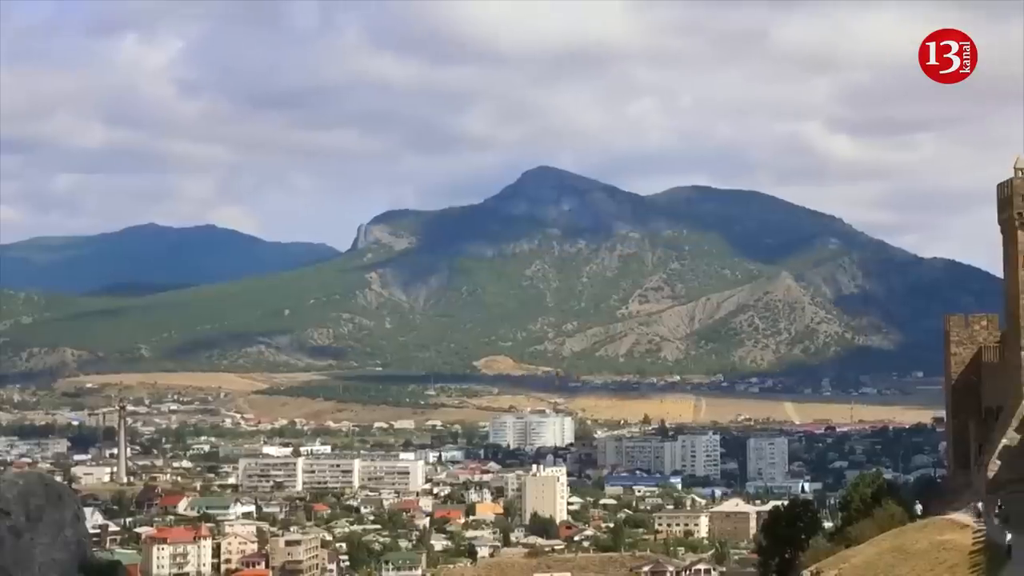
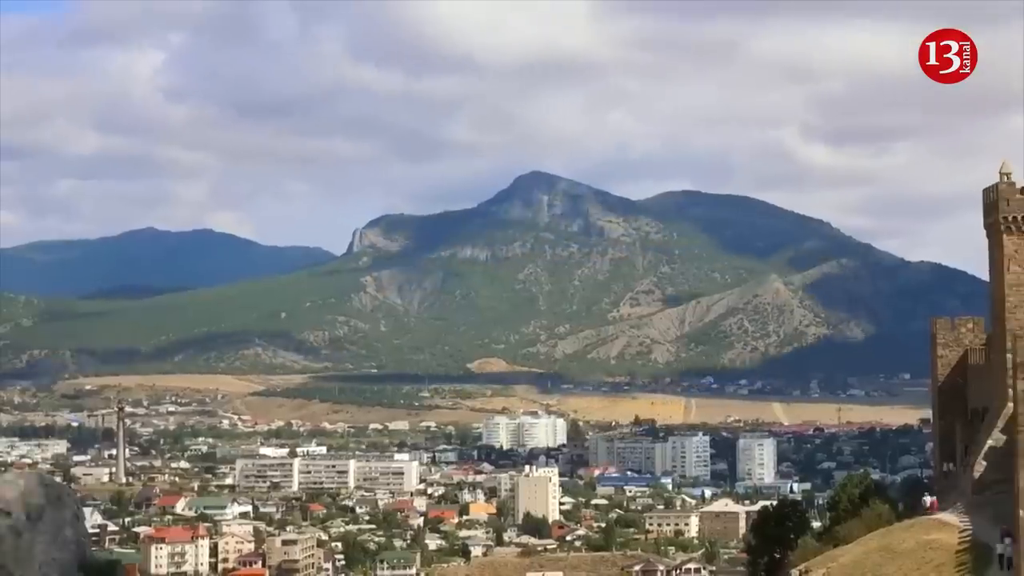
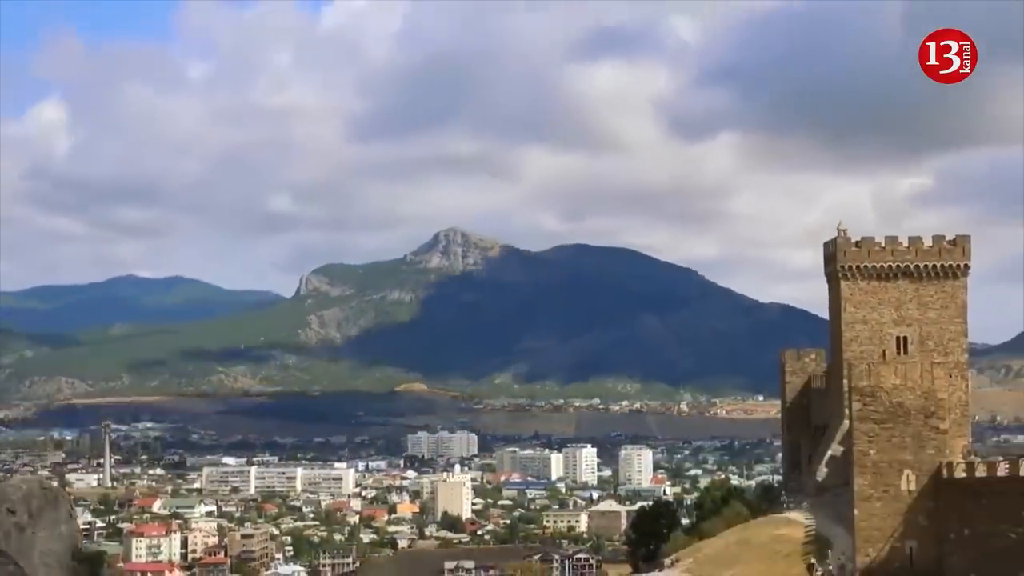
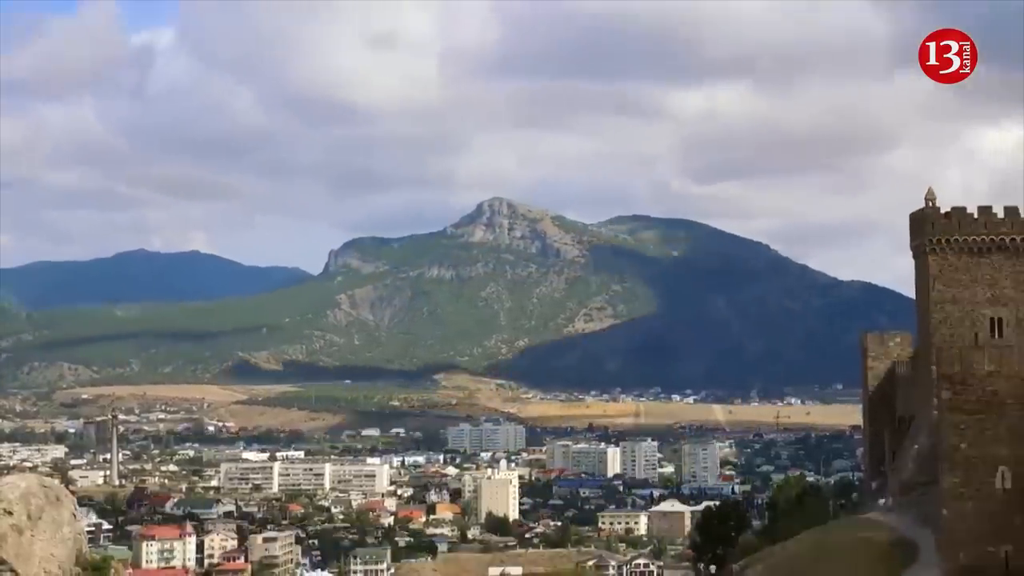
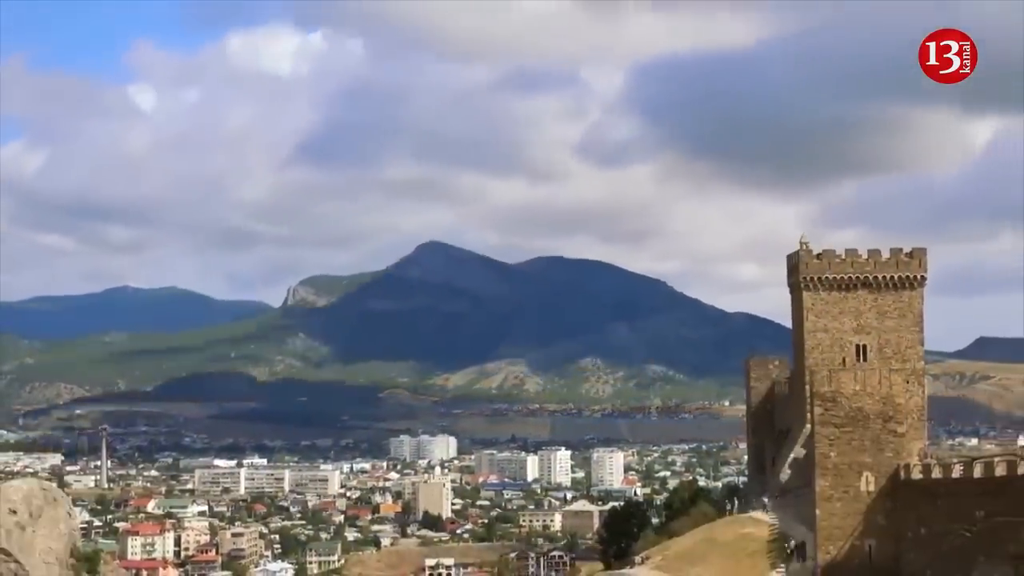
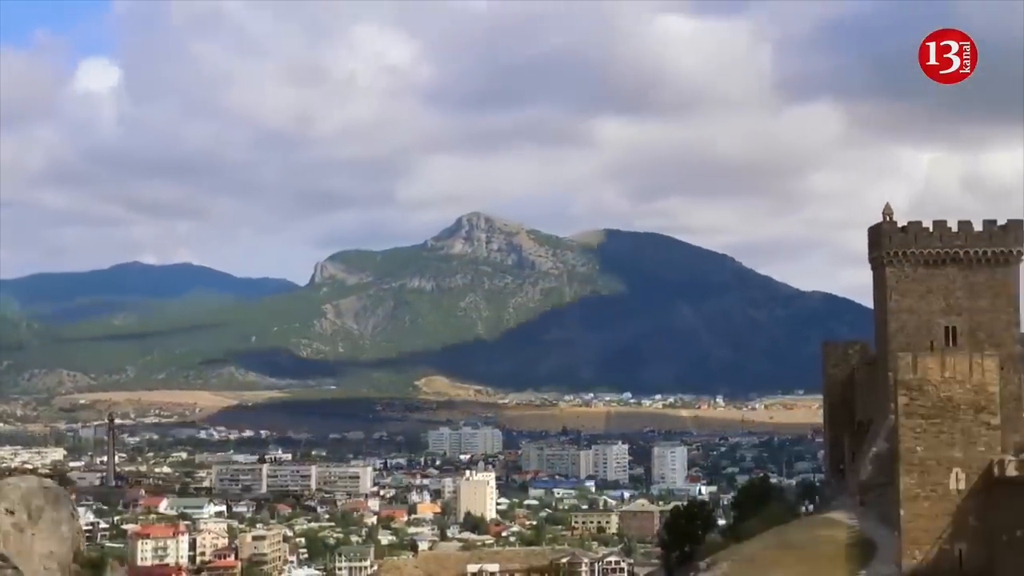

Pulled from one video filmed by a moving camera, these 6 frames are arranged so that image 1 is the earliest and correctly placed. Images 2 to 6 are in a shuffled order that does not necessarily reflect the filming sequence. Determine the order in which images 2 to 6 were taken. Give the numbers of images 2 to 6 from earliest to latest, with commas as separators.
2, 4, 6, 3, 5
